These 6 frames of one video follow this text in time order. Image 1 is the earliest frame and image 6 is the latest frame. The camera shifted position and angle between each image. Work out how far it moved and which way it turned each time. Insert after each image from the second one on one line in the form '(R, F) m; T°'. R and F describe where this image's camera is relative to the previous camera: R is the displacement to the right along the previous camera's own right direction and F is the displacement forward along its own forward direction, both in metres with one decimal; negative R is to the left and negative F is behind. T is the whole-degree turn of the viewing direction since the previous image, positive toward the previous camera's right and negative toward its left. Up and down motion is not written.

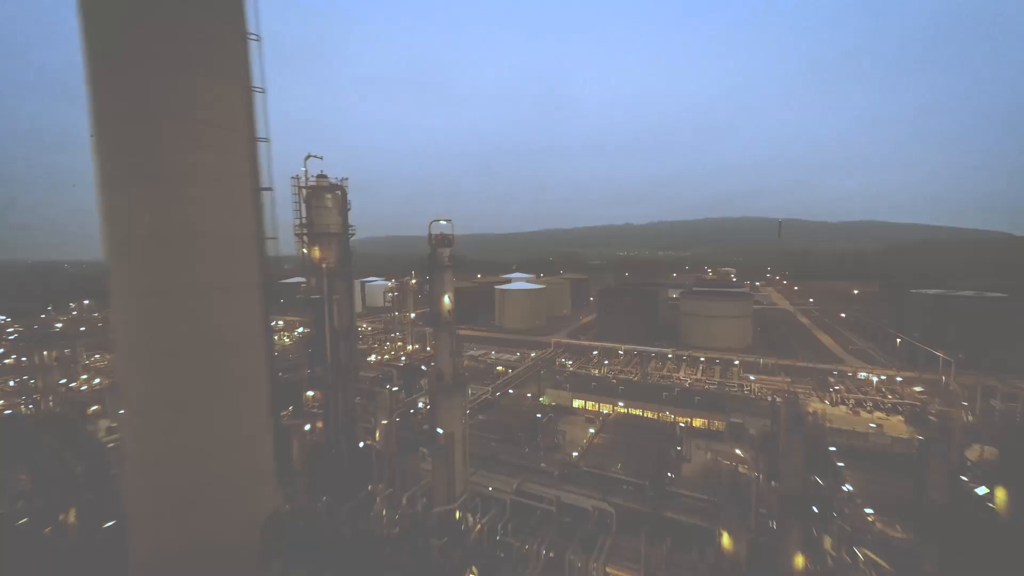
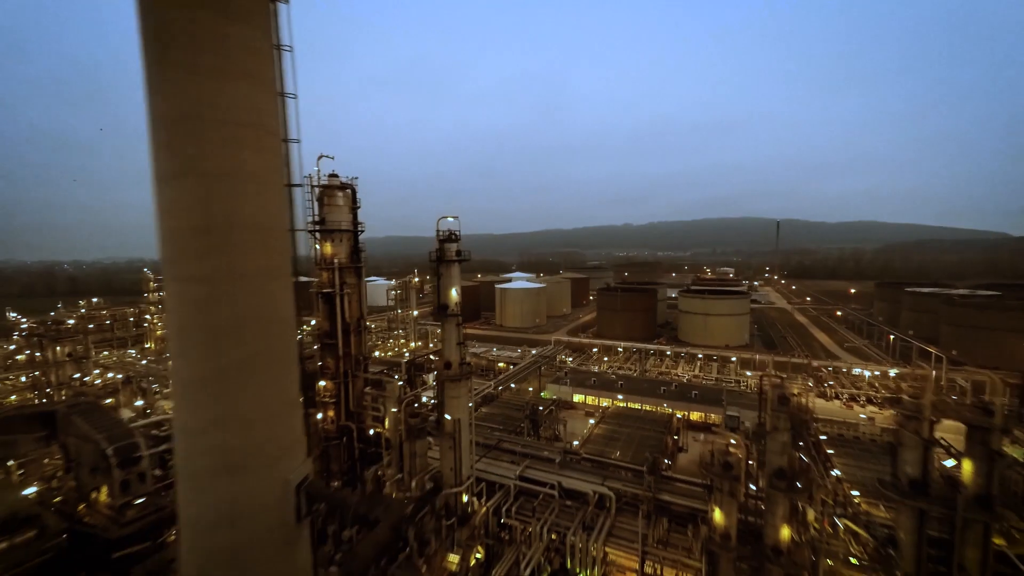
(-0.2, -0.7) m; 0°
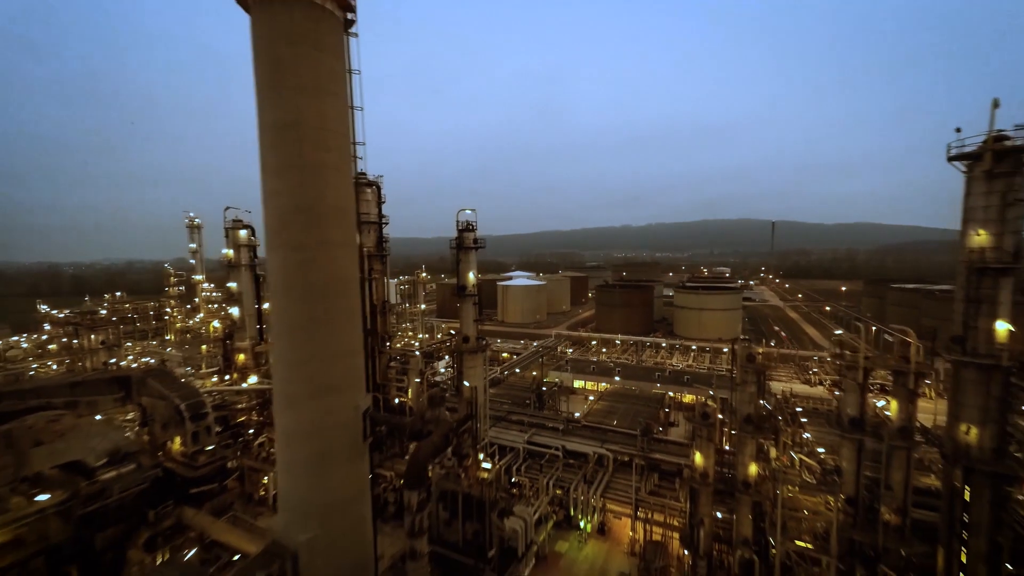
(-0.5, -2.2) m; 0°
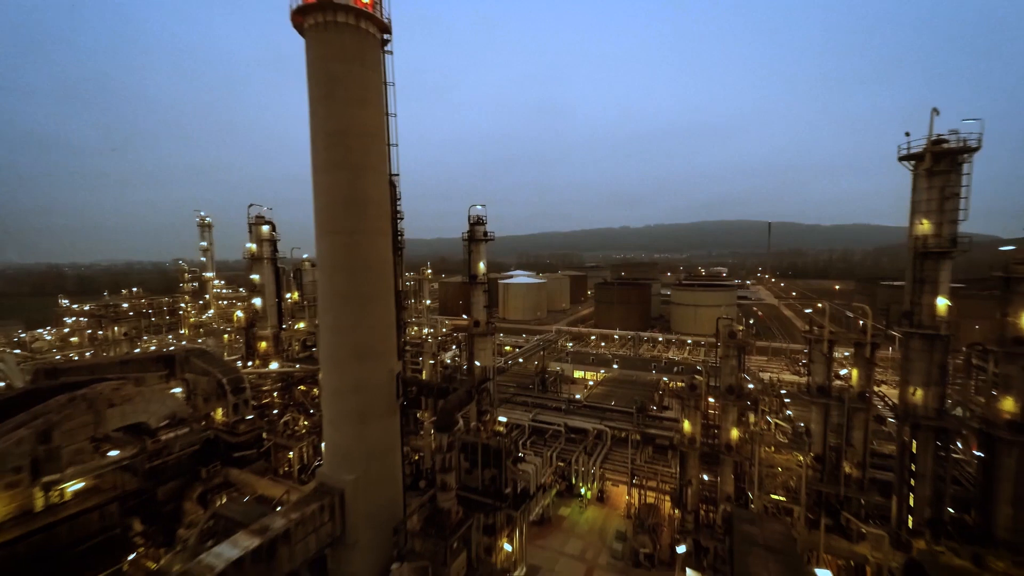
(-0.3, -1.7) m; 0°
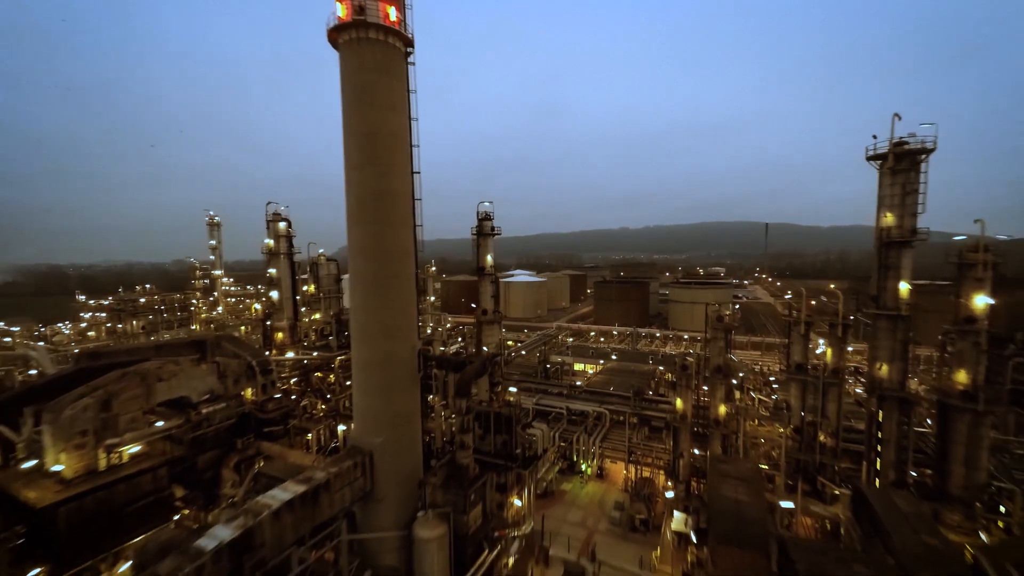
(-0.3, -1.4) m; 0°
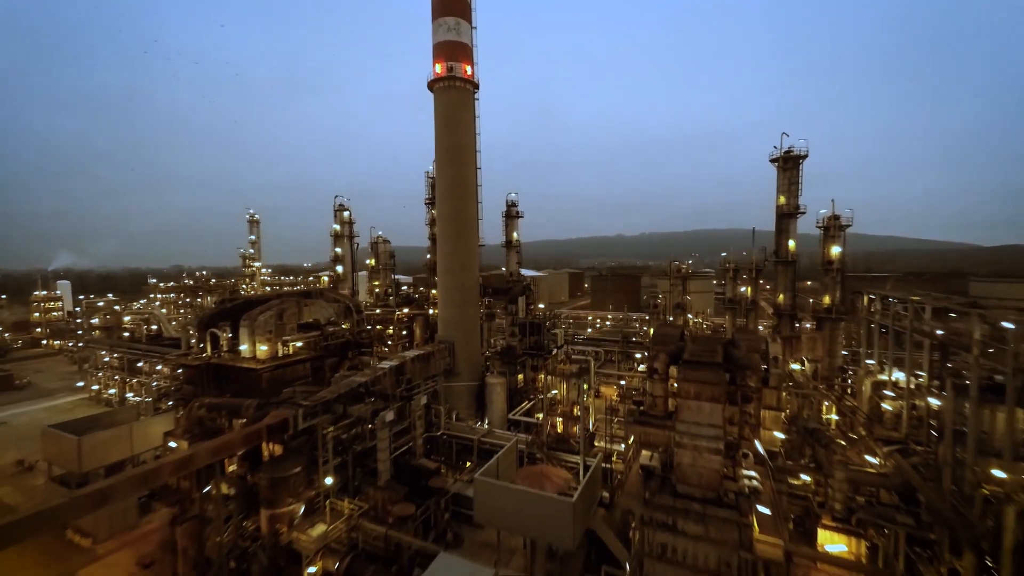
(-1.5, -7.0) m; 0°
